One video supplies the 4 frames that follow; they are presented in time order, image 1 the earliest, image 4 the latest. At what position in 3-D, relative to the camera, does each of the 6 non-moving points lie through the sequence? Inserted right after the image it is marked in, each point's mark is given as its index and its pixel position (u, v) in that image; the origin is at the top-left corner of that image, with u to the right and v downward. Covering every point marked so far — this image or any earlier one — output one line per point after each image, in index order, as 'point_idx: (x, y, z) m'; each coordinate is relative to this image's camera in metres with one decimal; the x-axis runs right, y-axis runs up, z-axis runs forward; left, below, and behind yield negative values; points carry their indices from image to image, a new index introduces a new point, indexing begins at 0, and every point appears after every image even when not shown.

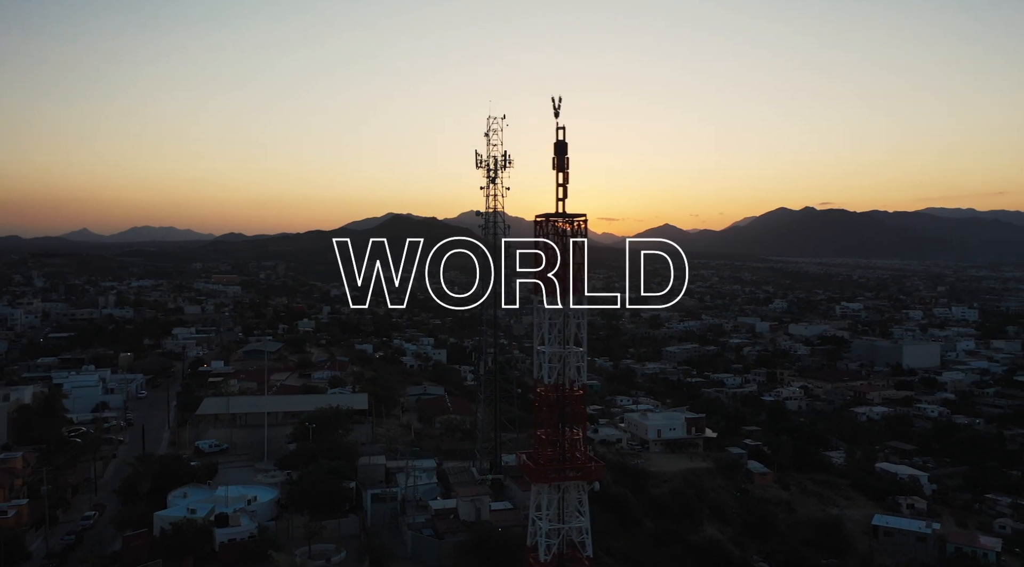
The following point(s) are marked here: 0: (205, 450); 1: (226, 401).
0: (-6.0, -3.2, +15.8) m
1: (-6.5, -2.7, +18.8) m
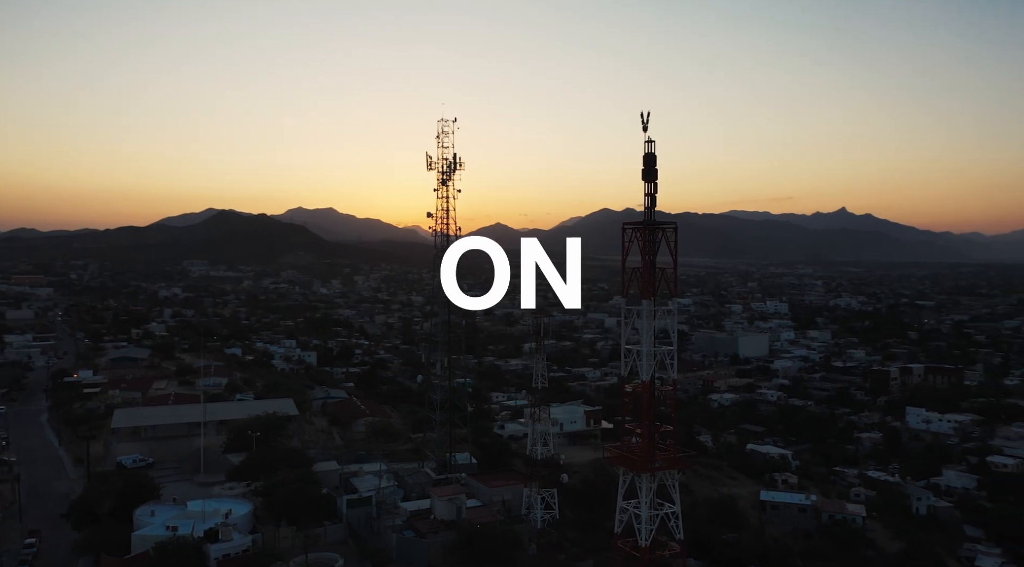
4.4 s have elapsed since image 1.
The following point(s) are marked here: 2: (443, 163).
0: (-6.9, -3.3, +14.8) m
1: (-8.1, -2.8, +17.6) m
2: (-1.3, +2.2, +15.0) m
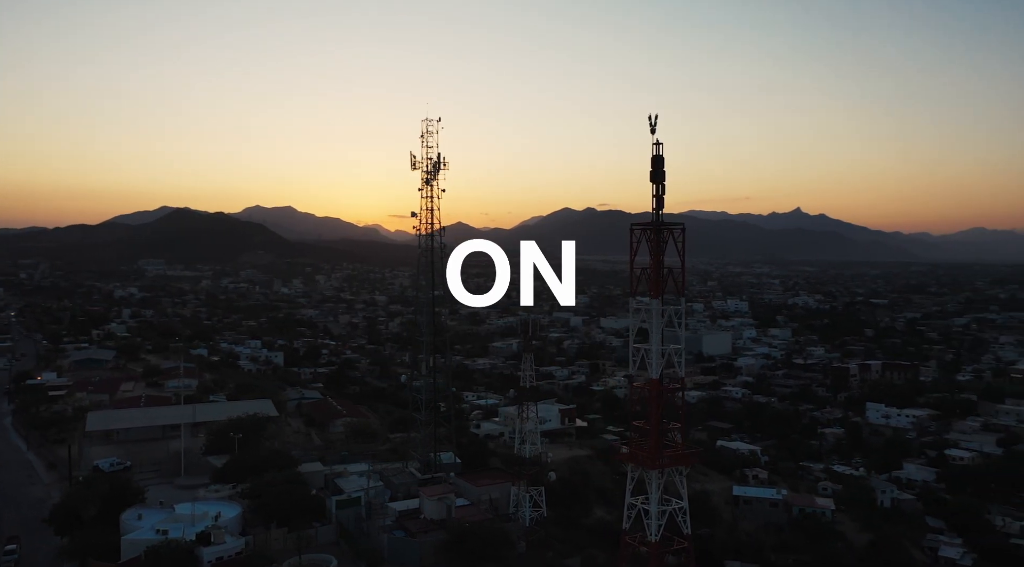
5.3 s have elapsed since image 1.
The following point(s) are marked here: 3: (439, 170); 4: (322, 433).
0: (-7.1, -3.3, +14.5) m
1: (-8.5, -2.8, +17.2) m
2: (-1.5, +2.2, +15.0) m
3: (-1.3, +2.1, +15.2) m
4: (-4.4, -3.5, +19.1) m
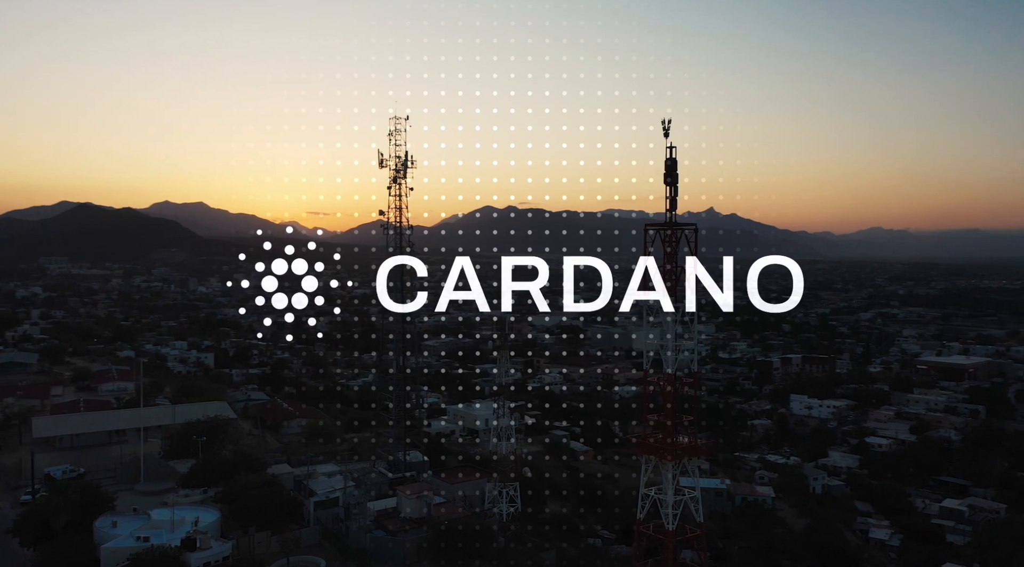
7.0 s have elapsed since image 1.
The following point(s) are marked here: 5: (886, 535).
0: (-7.6, -3.3, +13.8) m
1: (-9.2, -2.7, +16.4) m
2: (-2.1, +2.2, +14.9) m
3: (-1.9, +2.1, +15.1) m
4: (-5.4, -3.5, +18.7) m
5: (+9.3, -6.2, +20.3) m
